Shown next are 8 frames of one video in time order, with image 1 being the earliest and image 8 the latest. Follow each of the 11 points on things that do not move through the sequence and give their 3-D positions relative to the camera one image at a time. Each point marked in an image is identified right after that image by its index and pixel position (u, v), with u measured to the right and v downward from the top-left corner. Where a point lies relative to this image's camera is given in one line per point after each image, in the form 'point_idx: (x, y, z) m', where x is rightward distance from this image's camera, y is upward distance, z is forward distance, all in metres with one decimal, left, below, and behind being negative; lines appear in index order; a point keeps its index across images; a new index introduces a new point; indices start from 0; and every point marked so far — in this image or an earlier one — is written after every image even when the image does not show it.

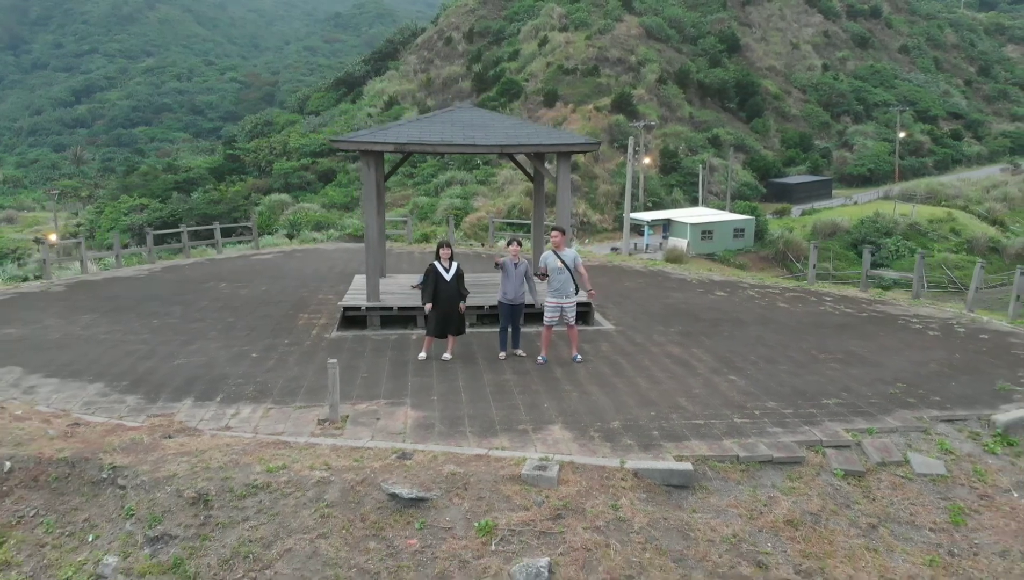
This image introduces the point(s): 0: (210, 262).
0: (-2.6, +0.3, +8.3) m
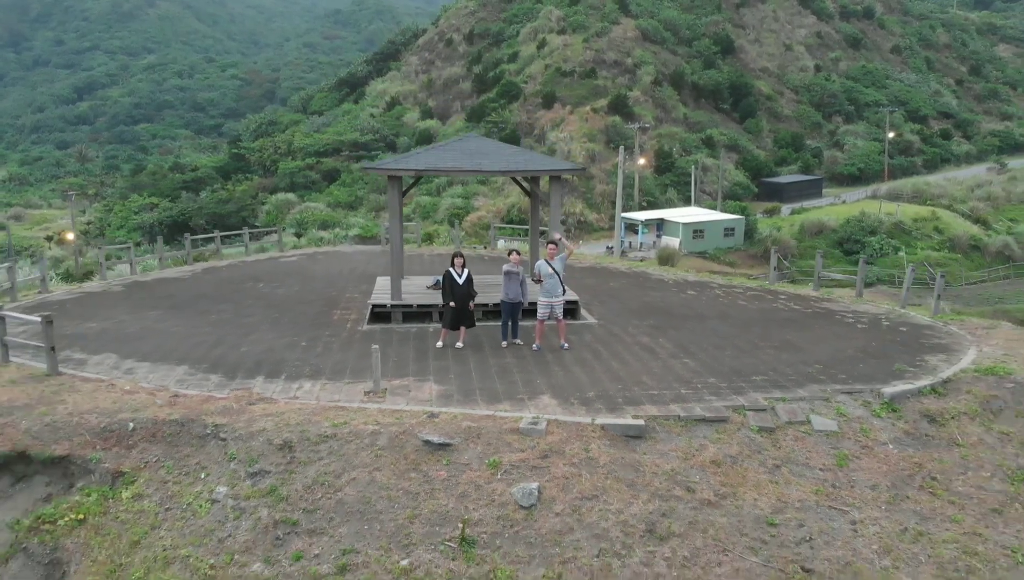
0: (-2.6, +0.3, +9.2) m
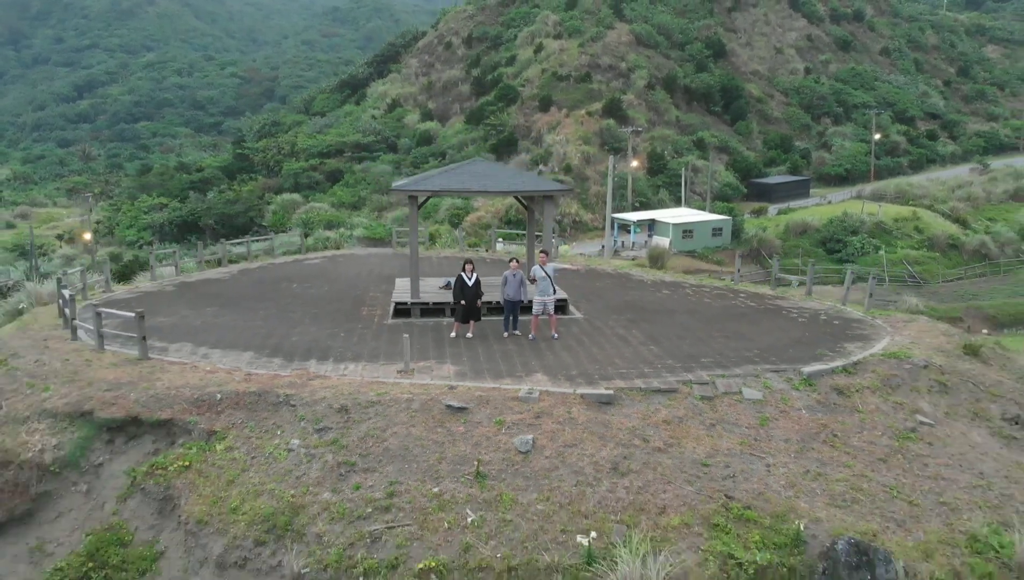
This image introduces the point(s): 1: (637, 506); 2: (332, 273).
0: (-2.7, +0.3, +10.4) m
1: (+0.6, -1.0, +4.5) m
2: (-1.9, +0.2, +9.9) m
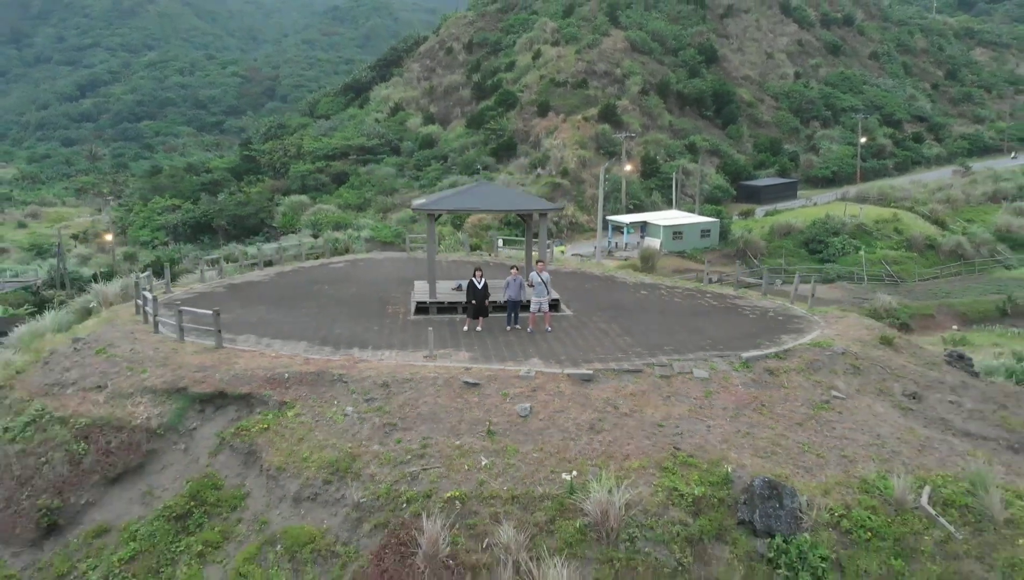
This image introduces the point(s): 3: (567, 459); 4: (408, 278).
0: (-2.7, +0.3, +11.8) m
1: (+0.6, -1.0, +6.0) m
2: (-1.9, +0.2, +11.3) m
3: (+0.4, -1.1, +5.9) m
4: (-1.3, +0.2, +11.4) m
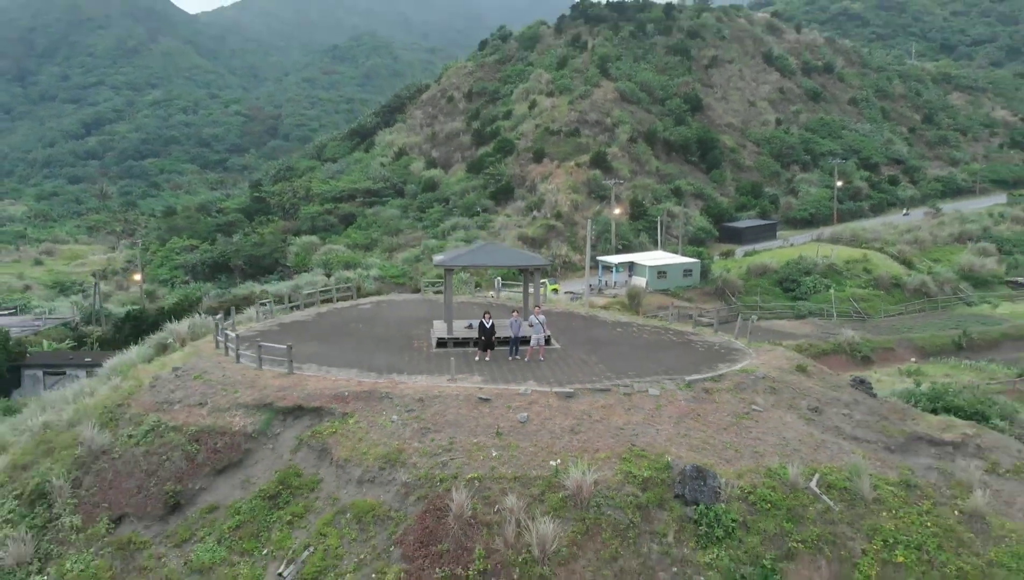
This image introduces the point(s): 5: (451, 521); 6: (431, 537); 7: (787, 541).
0: (-2.7, -0.3, +14.1) m
1: (+0.7, -1.4, +8.2) m
2: (-1.9, -0.4, +13.6) m
3: (+0.4, -1.4, +8.1) m
4: (-1.3, -0.4, +13.6) m
5: (-0.5, -1.8, +7.3) m
6: (-0.6, -1.9, +7.2) m
7: (+2.2, -2.0, +7.5) m
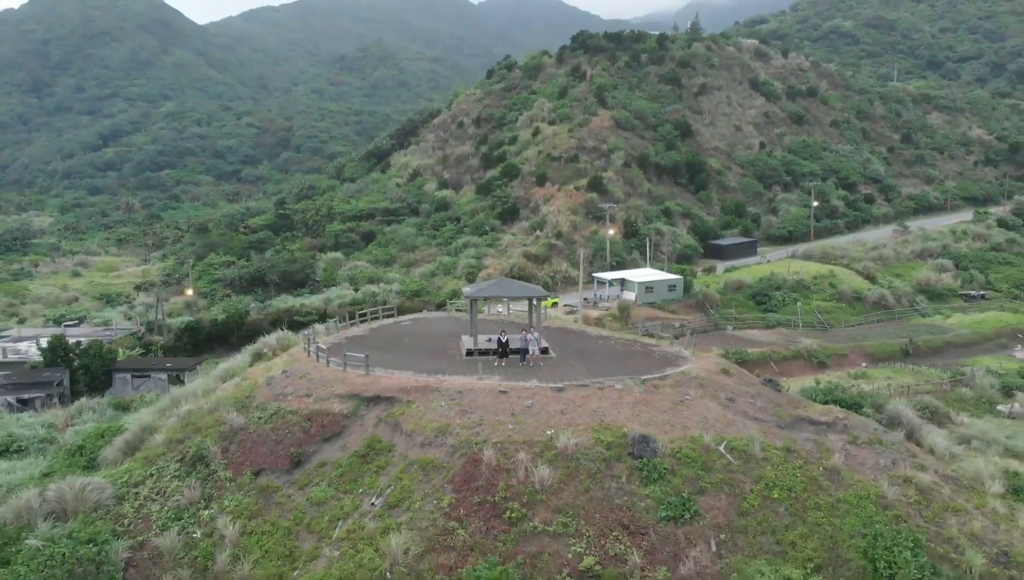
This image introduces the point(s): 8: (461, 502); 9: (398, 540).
0: (-2.5, -0.7, +18.2) m
1: (+0.8, -1.8, +12.3) m
2: (-1.7, -0.8, +17.7) m
3: (+0.5, -1.8, +12.2) m
4: (-1.1, -0.8, +17.7) m
5: (-0.3, -2.2, +11.4) m
6: (-0.5, -2.3, +11.3) m
7: (+2.3, -2.4, +11.6) m
8: (-0.6, -2.5, +11.1) m
9: (-1.3, -2.8, +10.6) m
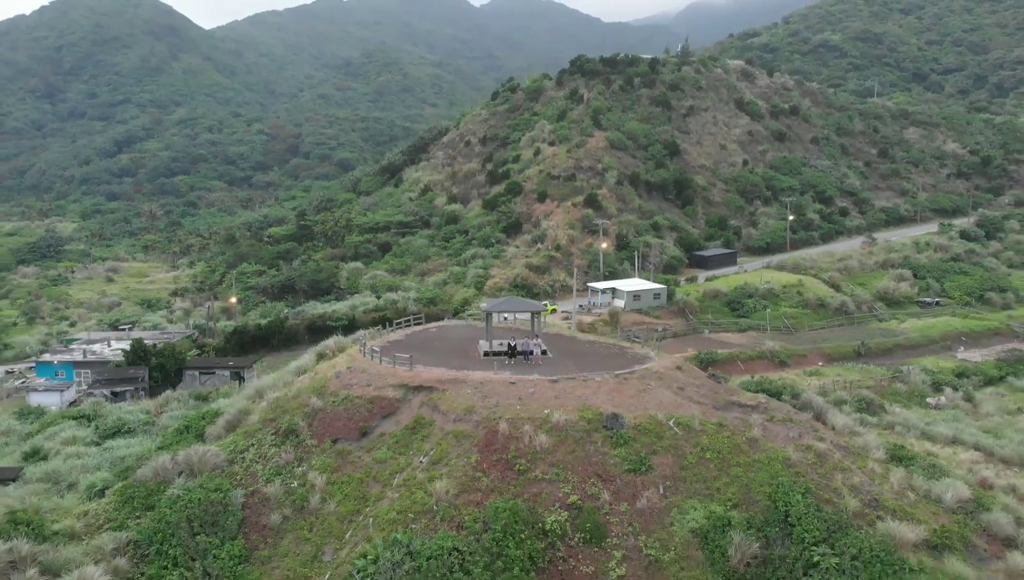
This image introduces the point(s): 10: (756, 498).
0: (-2.4, -1.0, +22.8) m
1: (+0.9, -2.1, +16.9) m
2: (-1.6, -1.1, +22.3) m
3: (+0.6, -2.1, +16.8) m
4: (-1.0, -1.1, +22.3) m
5: (-0.2, -2.5, +16.0) m
6: (-0.3, -2.6, +15.9) m
7: (+2.5, -2.7, +16.2) m
8: (-0.5, -2.8, +15.7) m
9: (-1.1, -3.2, +15.2) m
10: (+4.0, -3.4, +15.4) m
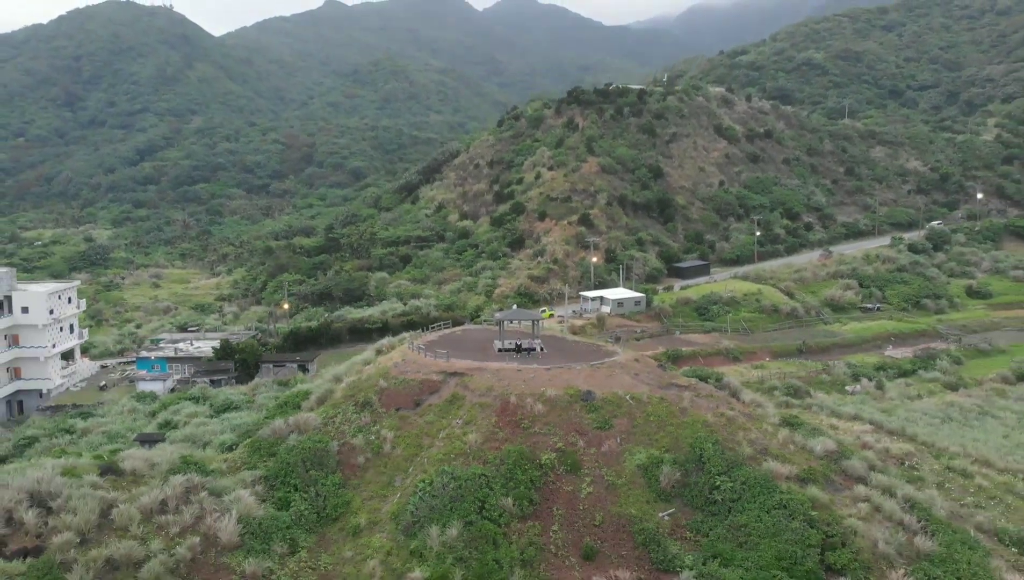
0: (-2.2, -1.5, +30.6) m
1: (+1.1, -2.5, +24.7) m
2: (-1.4, -1.5, +30.1) m
3: (+0.8, -2.6, +24.6) m
4: (-0.8, -1.6, +30.1) m
5: (0.0, -2.9, +23.8) m
6: (-0.2, -3.0, +23.7) m
7: (+2.7, -3.1, +24.0) m
8: (-0.3, -3.3, +23.5) m
9: (-1.0, -3.6, +23.0) m
10: (+4.2, -3.9, +23.2) m
